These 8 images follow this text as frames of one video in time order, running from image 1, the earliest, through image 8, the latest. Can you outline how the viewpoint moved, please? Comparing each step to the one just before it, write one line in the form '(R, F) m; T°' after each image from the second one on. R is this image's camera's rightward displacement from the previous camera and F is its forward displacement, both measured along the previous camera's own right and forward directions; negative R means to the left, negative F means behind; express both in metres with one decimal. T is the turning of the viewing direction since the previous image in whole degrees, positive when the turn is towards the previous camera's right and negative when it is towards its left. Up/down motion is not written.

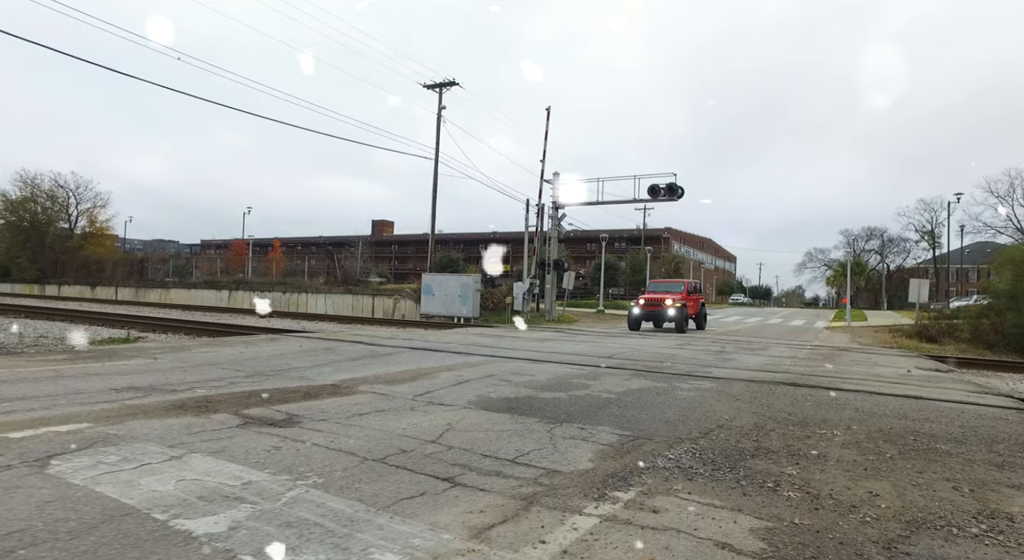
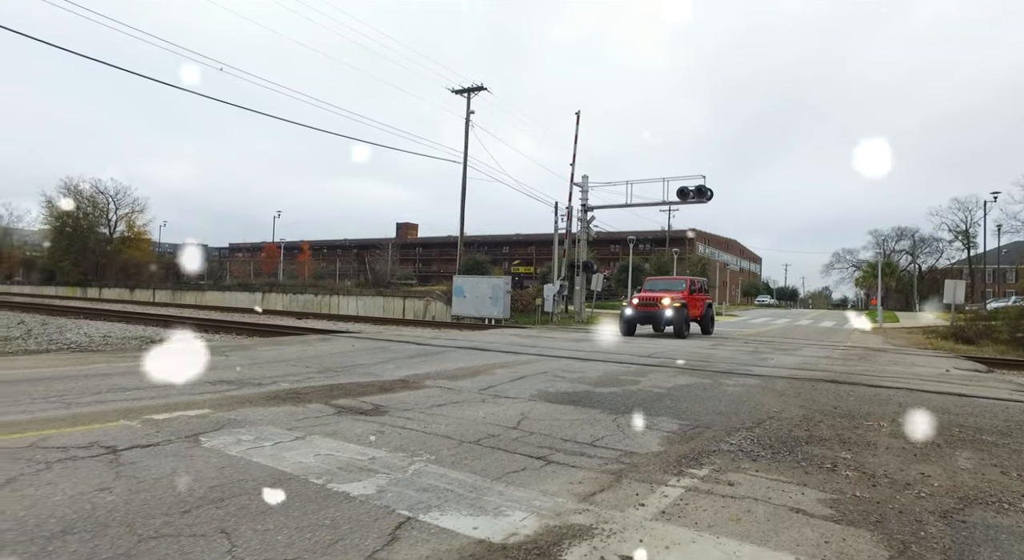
(-0.5, -0.6) m; -2°
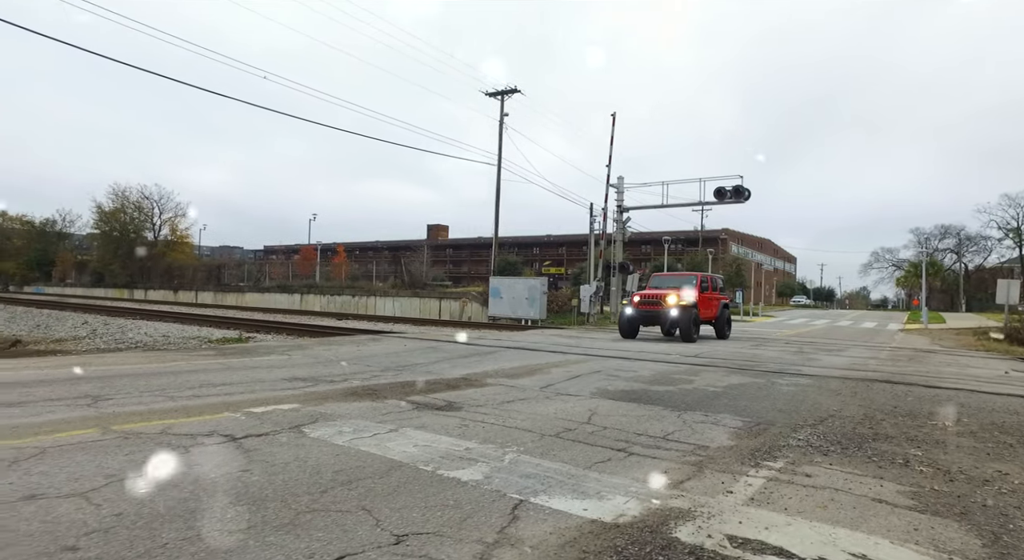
(-0.5, -0.3) m; -3°
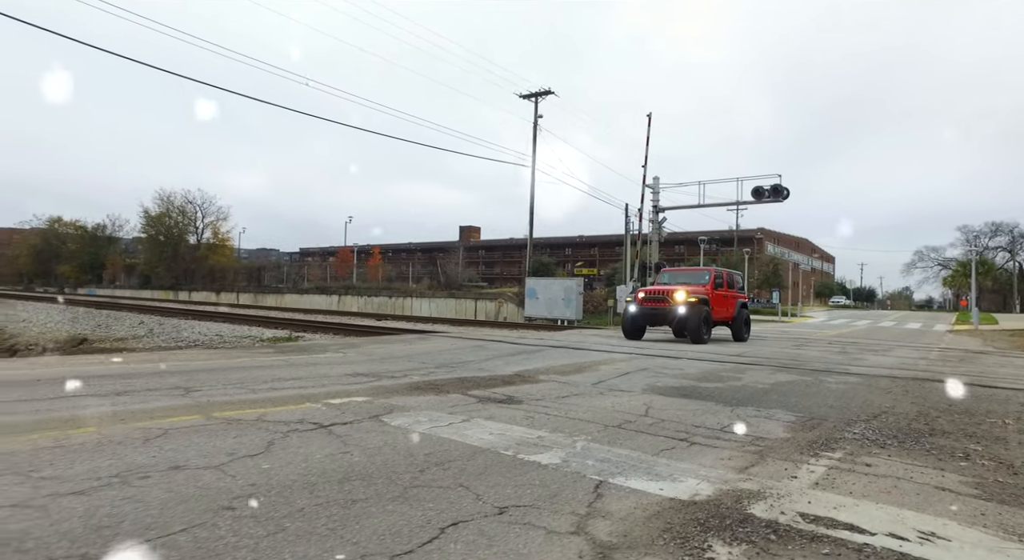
(-0.3, -0.4) m; -3°
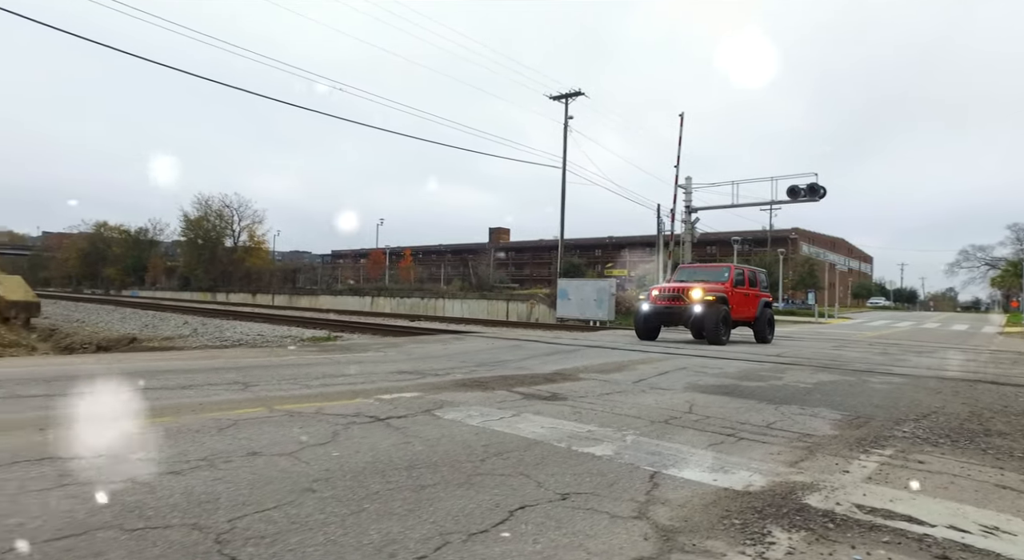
(-0.2, -0.2) m; -3°
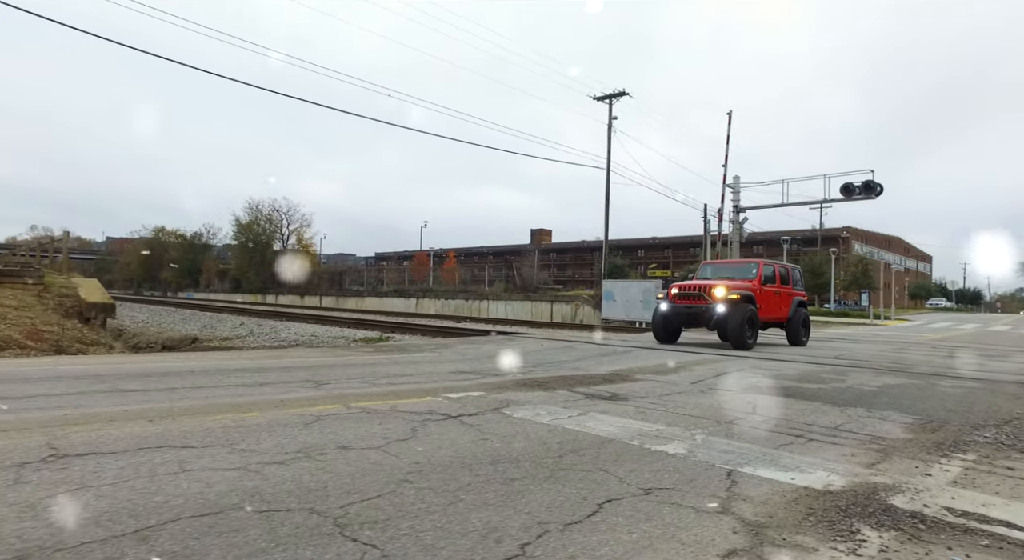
(-0.3, -0.2) m; -4°
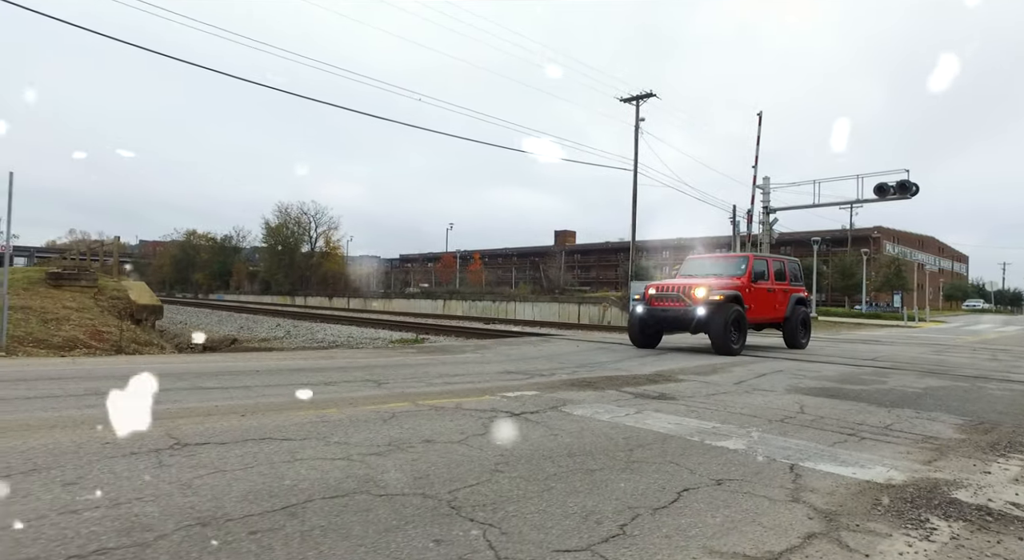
(-0.4, -0.3) m; -2°
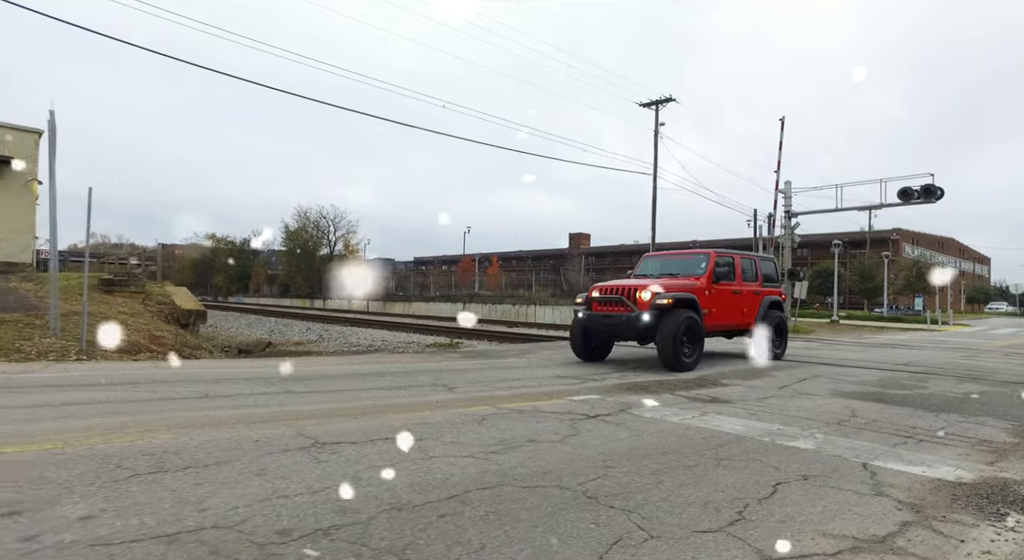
(-0.7, -0.5) m; -1°
